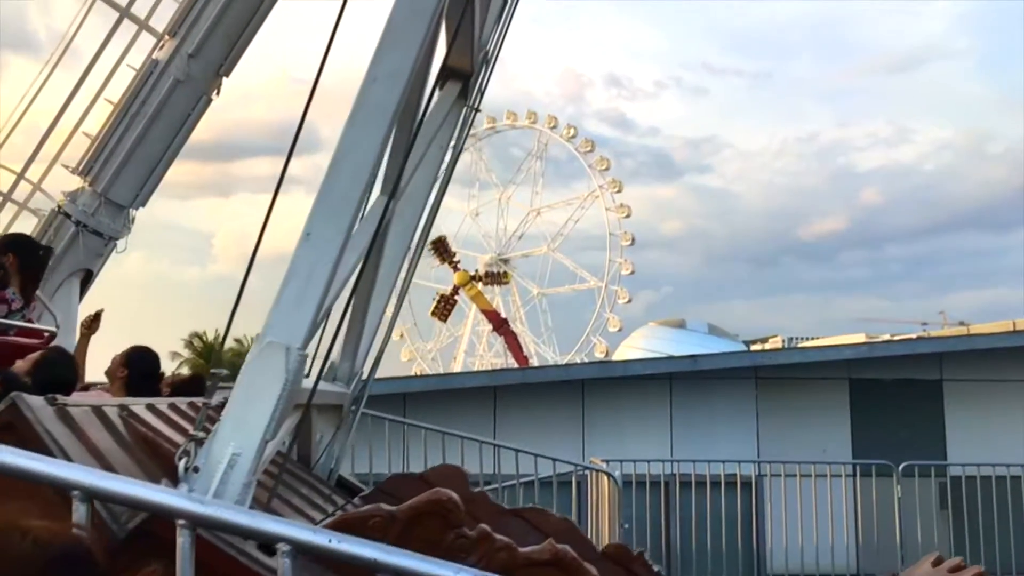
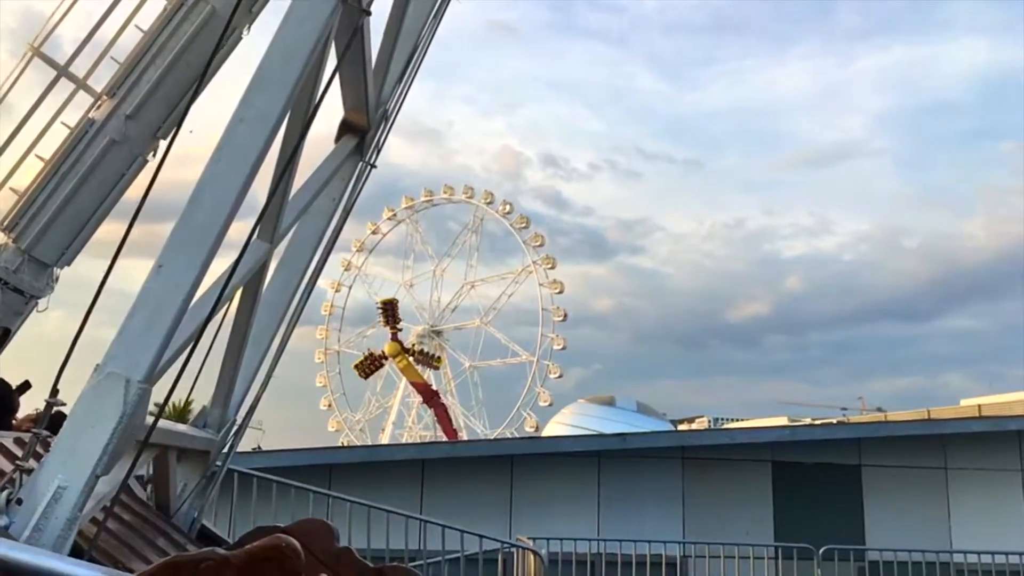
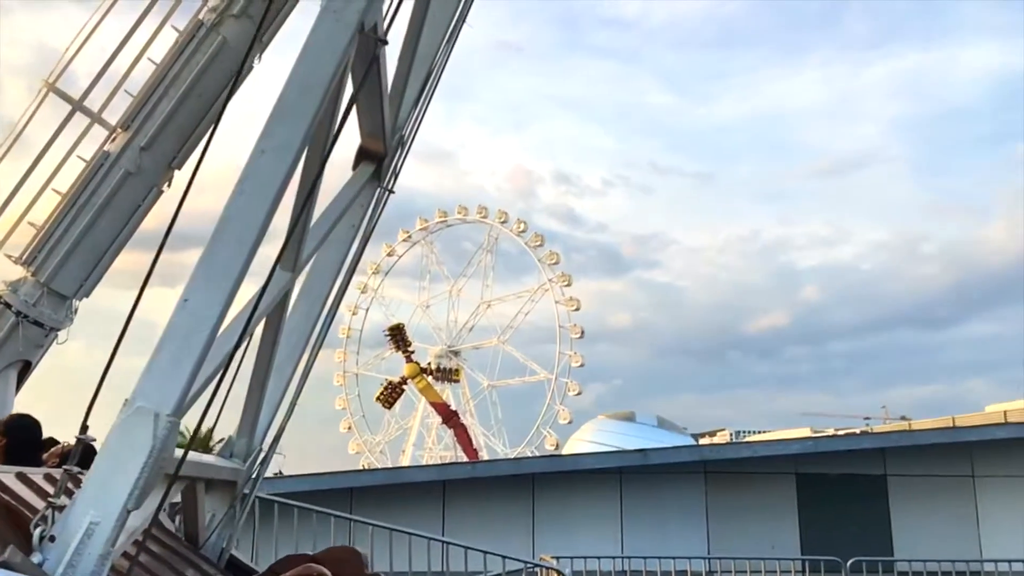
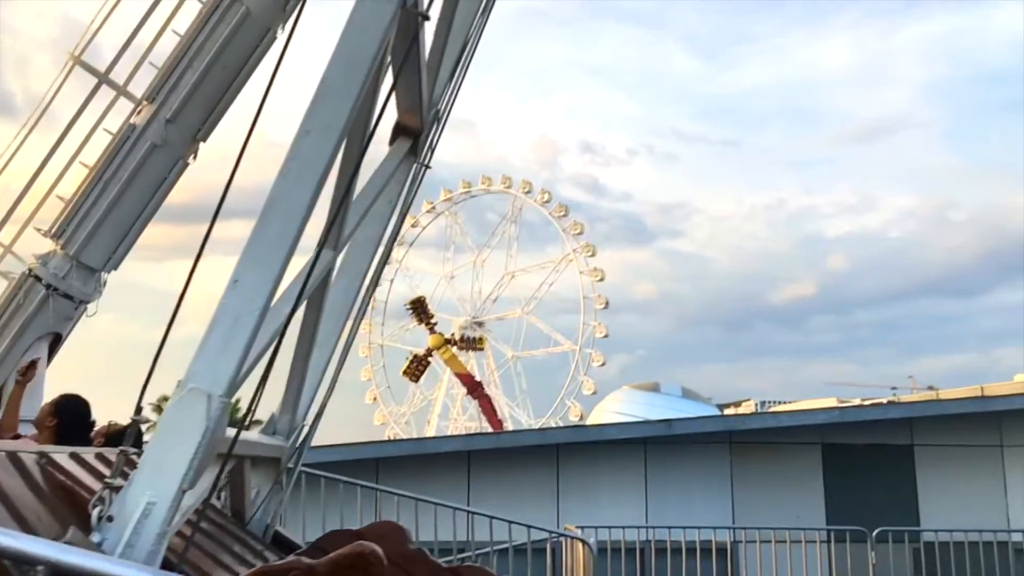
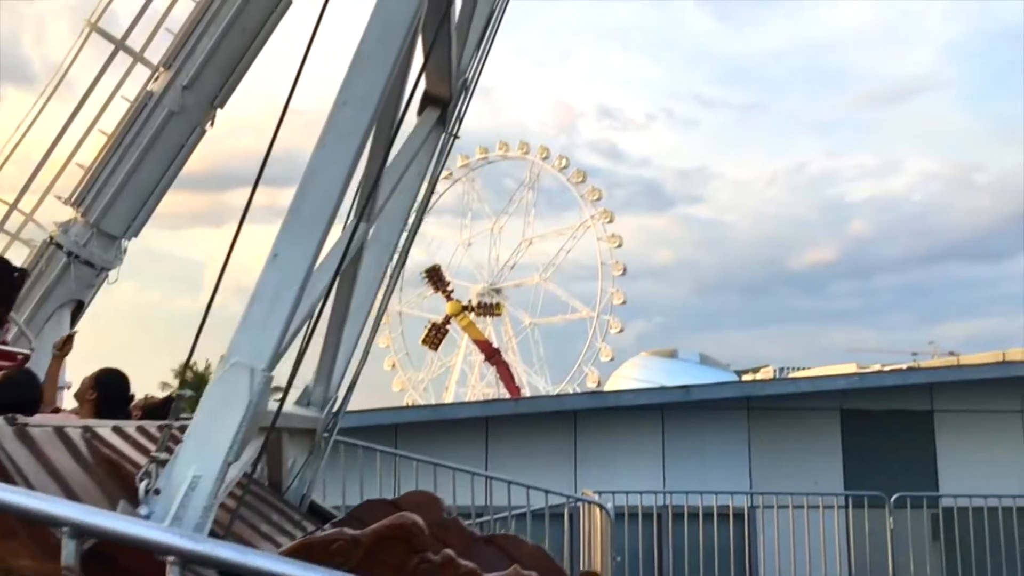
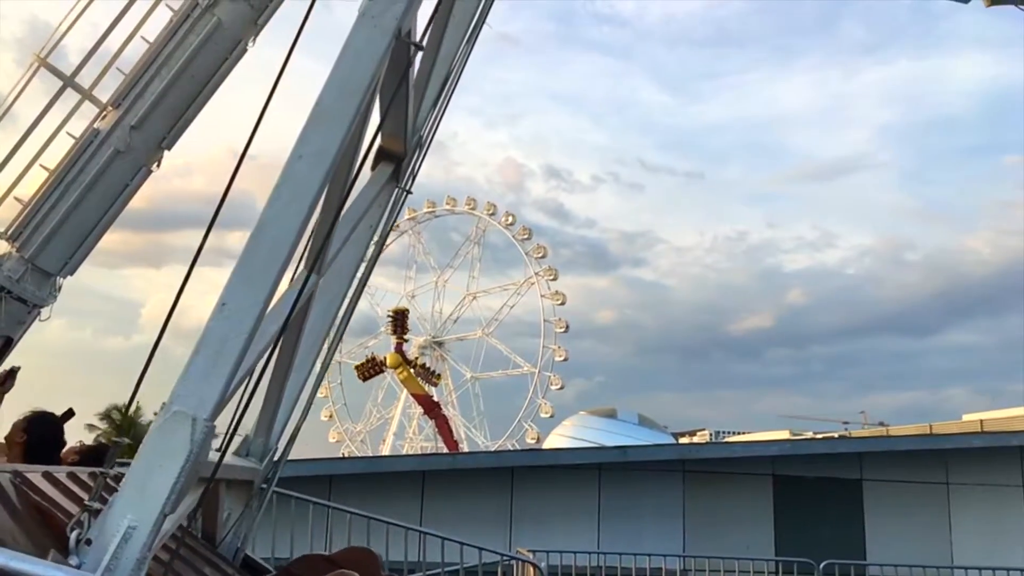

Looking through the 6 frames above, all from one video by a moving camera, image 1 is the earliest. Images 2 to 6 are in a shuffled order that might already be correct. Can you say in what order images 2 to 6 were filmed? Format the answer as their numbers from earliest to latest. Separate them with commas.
5, 4, 3, 2, 6
